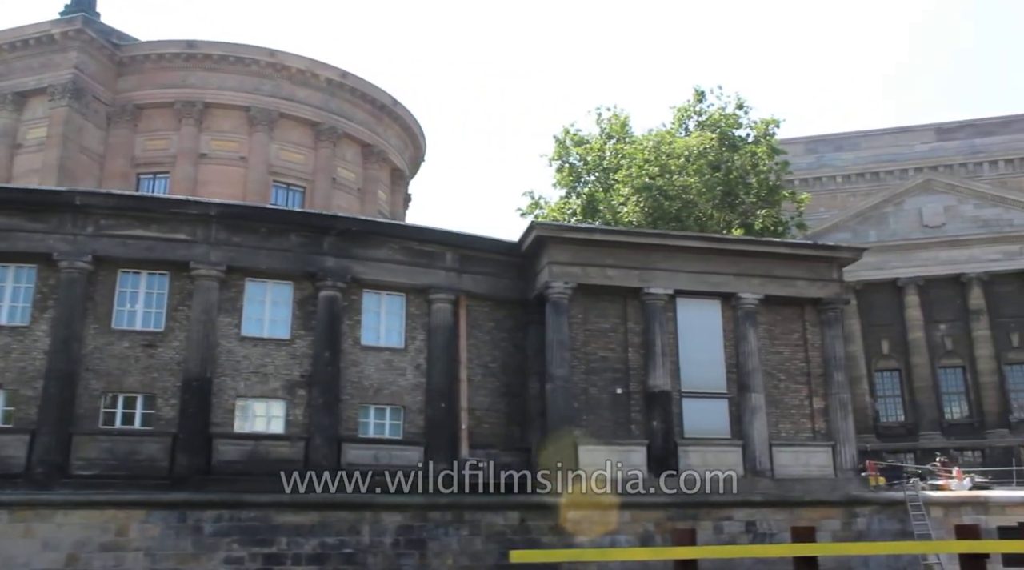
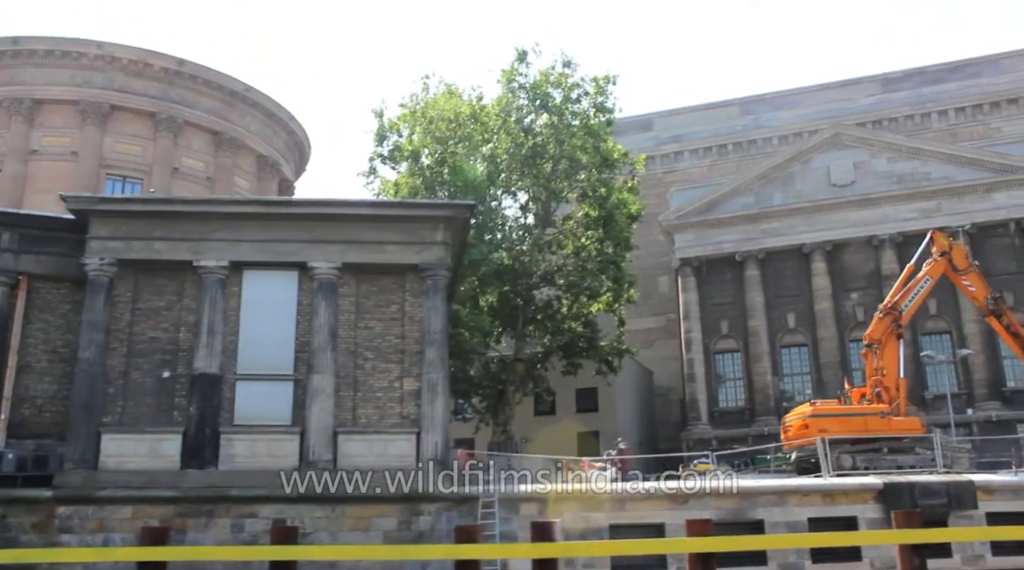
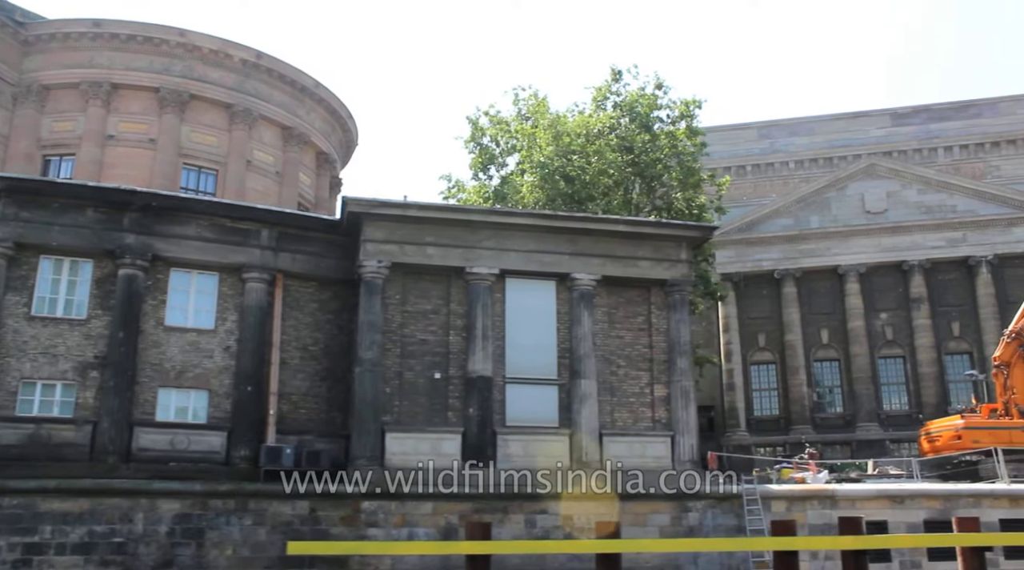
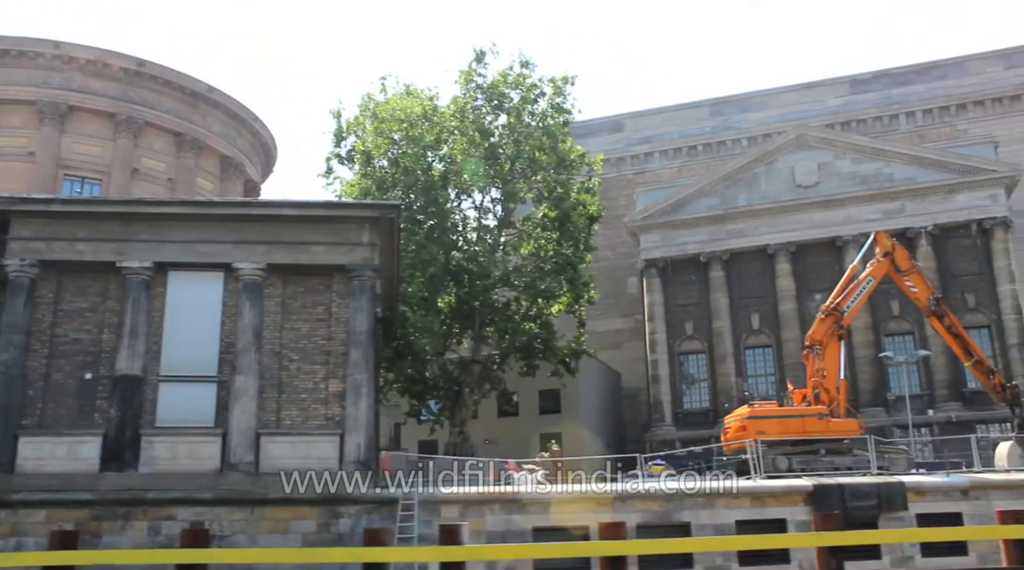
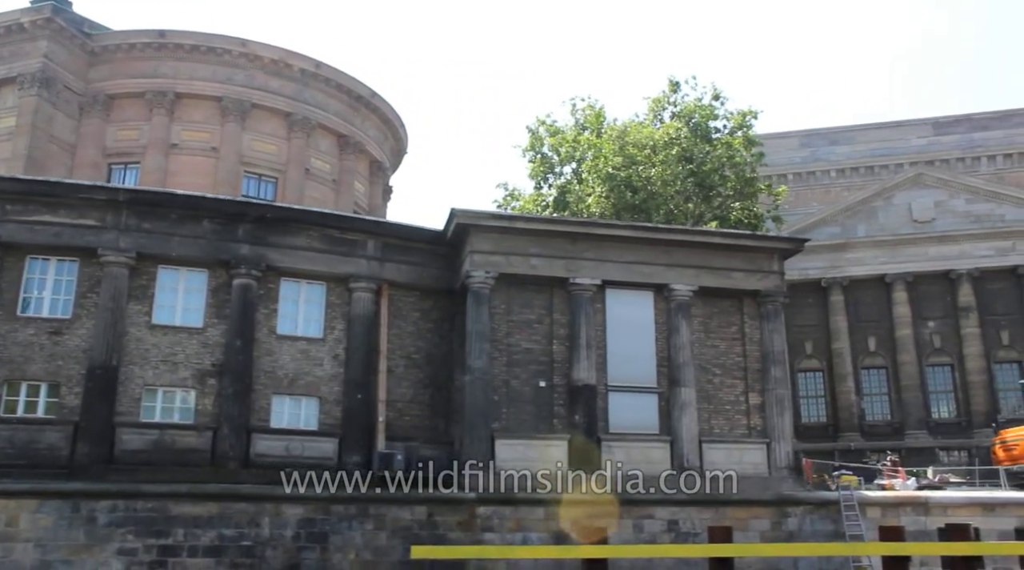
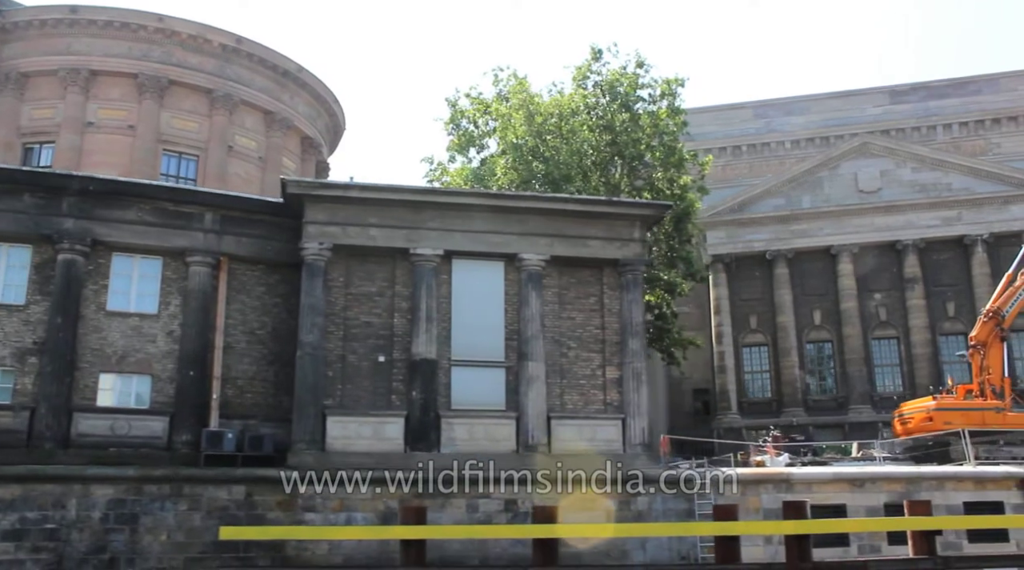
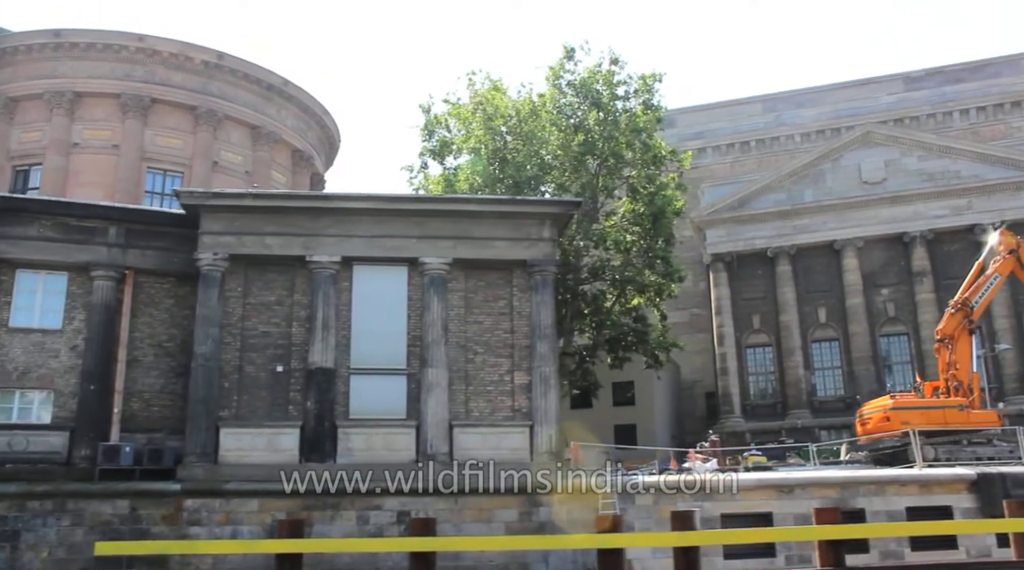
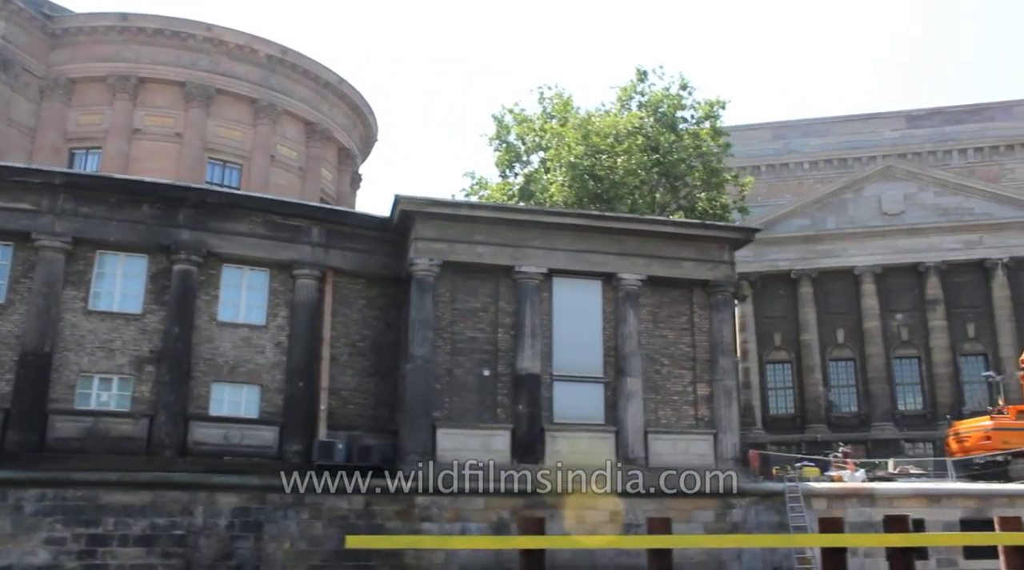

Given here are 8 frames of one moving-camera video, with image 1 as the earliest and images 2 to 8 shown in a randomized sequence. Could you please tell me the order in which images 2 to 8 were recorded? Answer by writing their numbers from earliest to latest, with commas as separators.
5, 8, 3, 6, 7, 2, 4
